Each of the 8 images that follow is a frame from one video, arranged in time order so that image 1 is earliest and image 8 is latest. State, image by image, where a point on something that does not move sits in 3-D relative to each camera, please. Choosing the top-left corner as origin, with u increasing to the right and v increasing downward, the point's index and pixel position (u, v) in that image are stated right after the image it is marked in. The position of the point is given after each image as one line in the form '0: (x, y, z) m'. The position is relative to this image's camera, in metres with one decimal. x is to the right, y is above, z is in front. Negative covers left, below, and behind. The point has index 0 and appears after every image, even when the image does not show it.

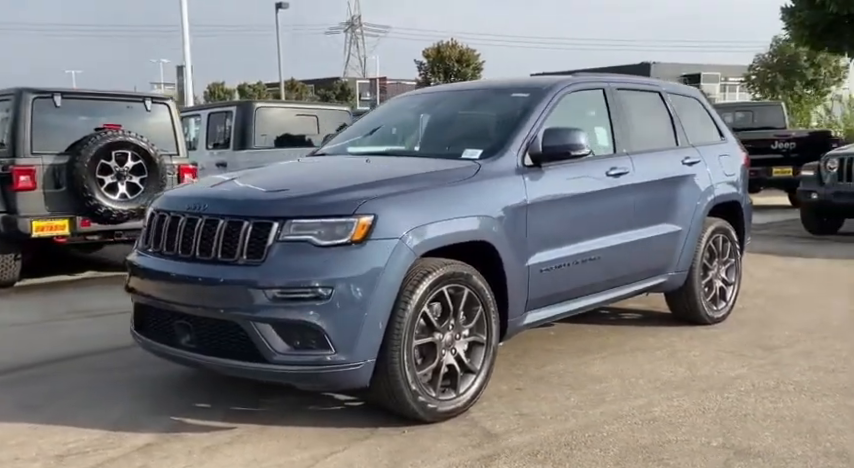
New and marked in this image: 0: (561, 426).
0: (+0.6, -0.9, +3.8) m
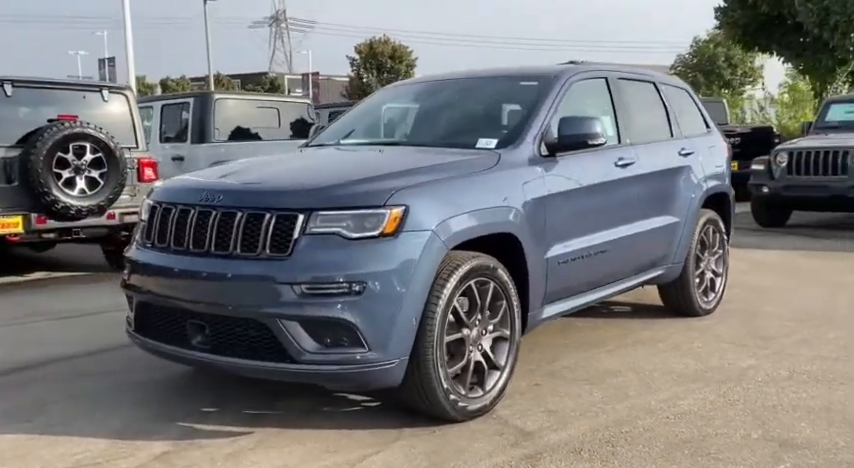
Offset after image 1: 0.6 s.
0: (+0.8, -0.9, +3.7) m
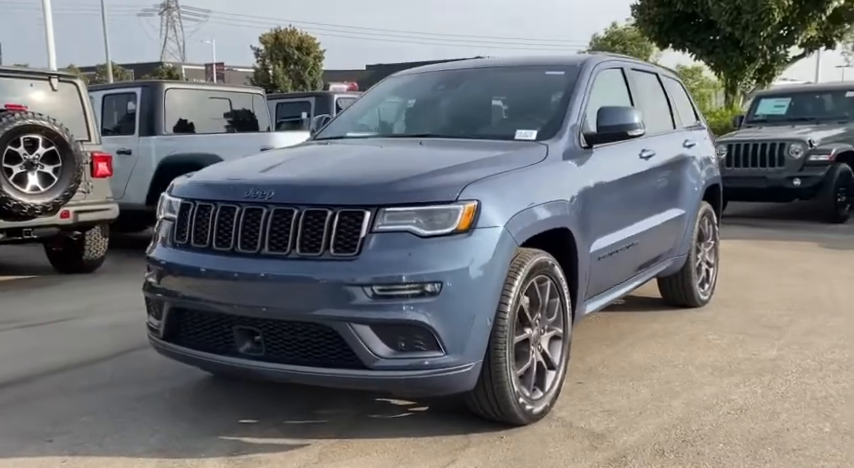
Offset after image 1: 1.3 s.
0: (+1.0, -0.8, +3.6) m
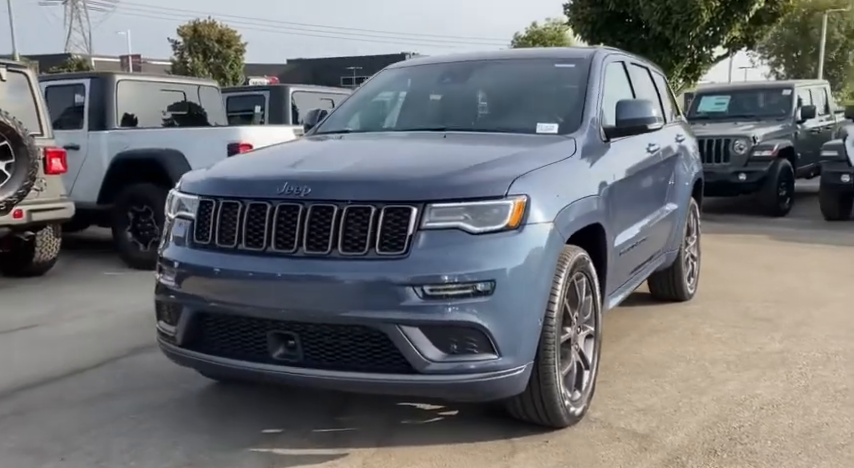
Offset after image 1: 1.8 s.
0: (+1.2, -0.8, +3.5) m
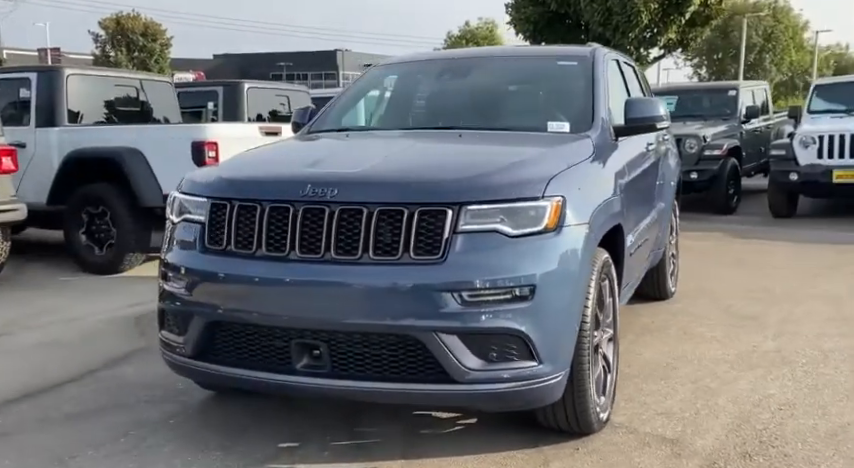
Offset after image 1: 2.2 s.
0: (+1.3, -0.8, +3.5) m
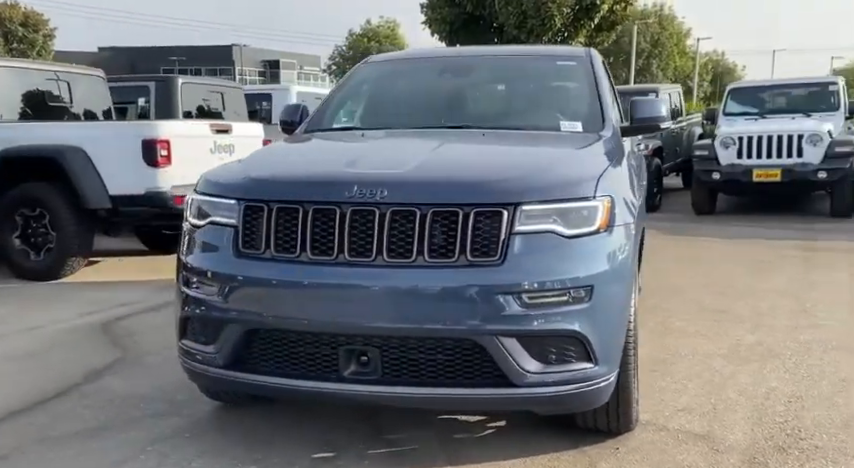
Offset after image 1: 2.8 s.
0: (+1.4, -0.8, +3.6) m
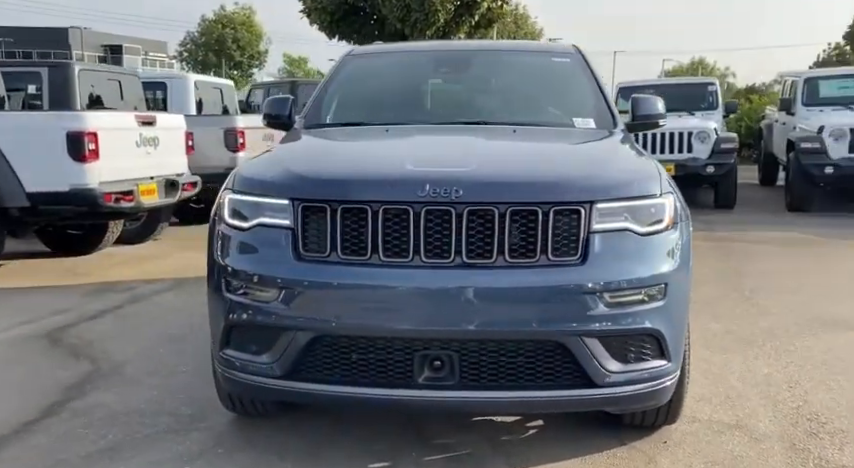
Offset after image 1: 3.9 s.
0: (+1.5, -0.8, +3.7) m
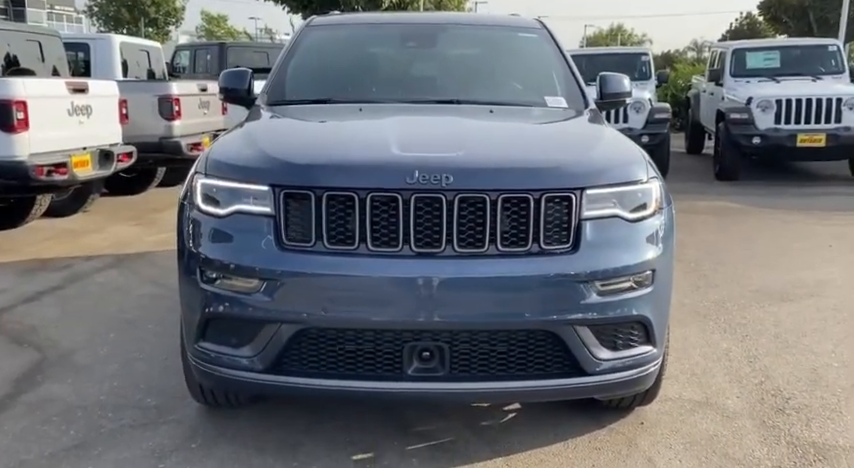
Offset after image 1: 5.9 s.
0: (+1.4, -0.7, +3.8) m
